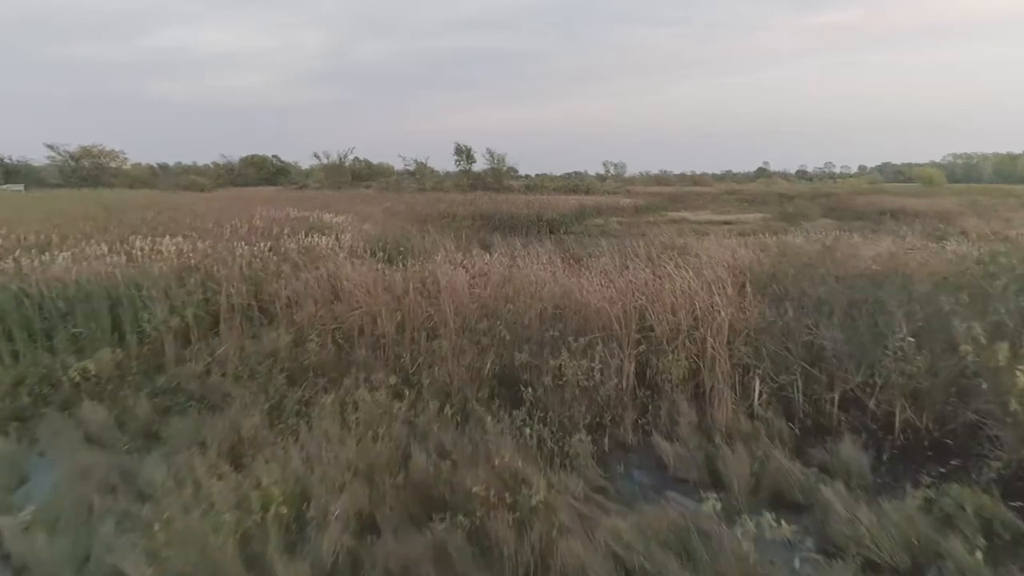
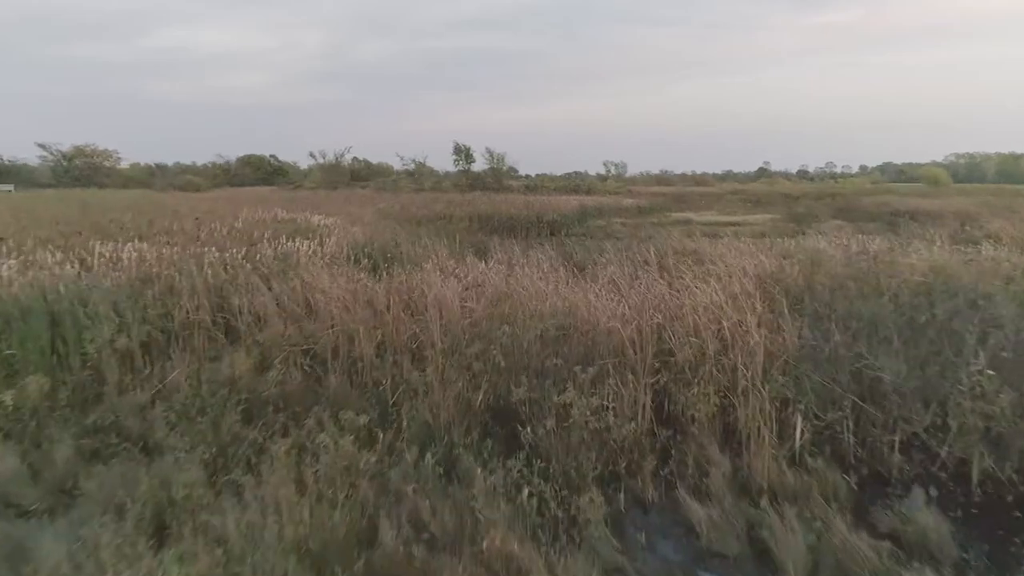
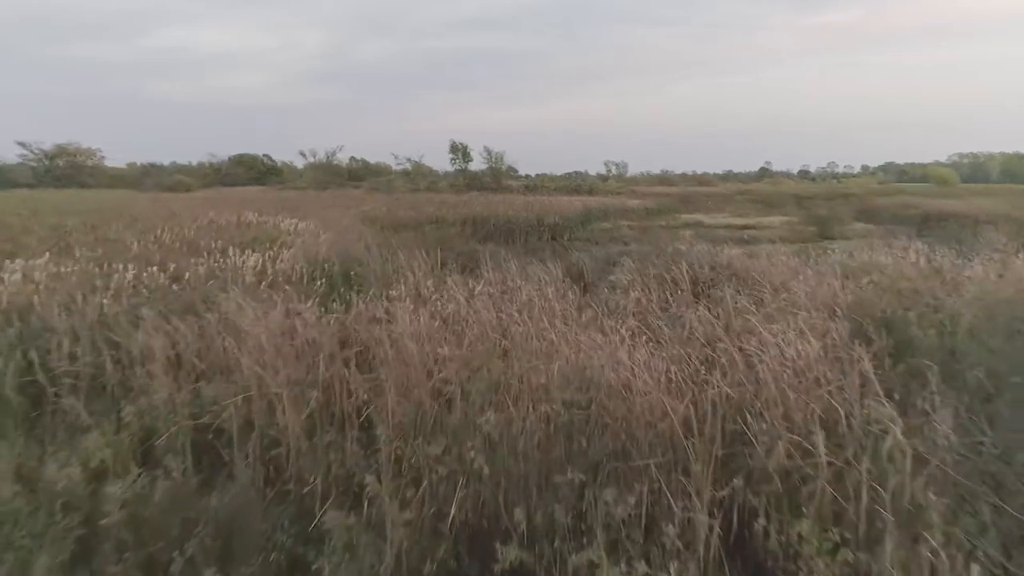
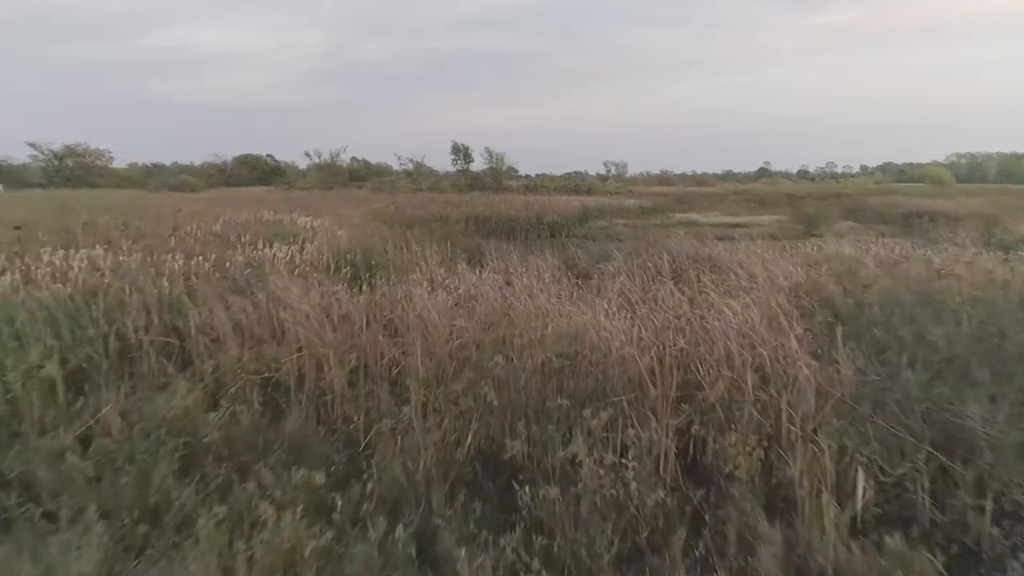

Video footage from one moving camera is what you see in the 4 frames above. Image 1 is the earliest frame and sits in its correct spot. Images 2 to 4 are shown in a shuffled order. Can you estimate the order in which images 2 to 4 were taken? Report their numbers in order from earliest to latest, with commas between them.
2, 4, 3
